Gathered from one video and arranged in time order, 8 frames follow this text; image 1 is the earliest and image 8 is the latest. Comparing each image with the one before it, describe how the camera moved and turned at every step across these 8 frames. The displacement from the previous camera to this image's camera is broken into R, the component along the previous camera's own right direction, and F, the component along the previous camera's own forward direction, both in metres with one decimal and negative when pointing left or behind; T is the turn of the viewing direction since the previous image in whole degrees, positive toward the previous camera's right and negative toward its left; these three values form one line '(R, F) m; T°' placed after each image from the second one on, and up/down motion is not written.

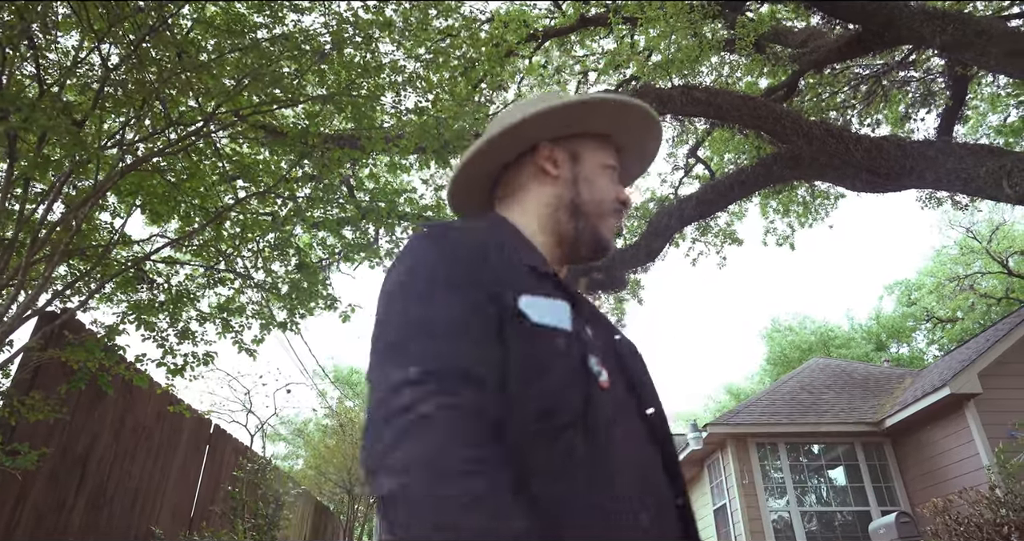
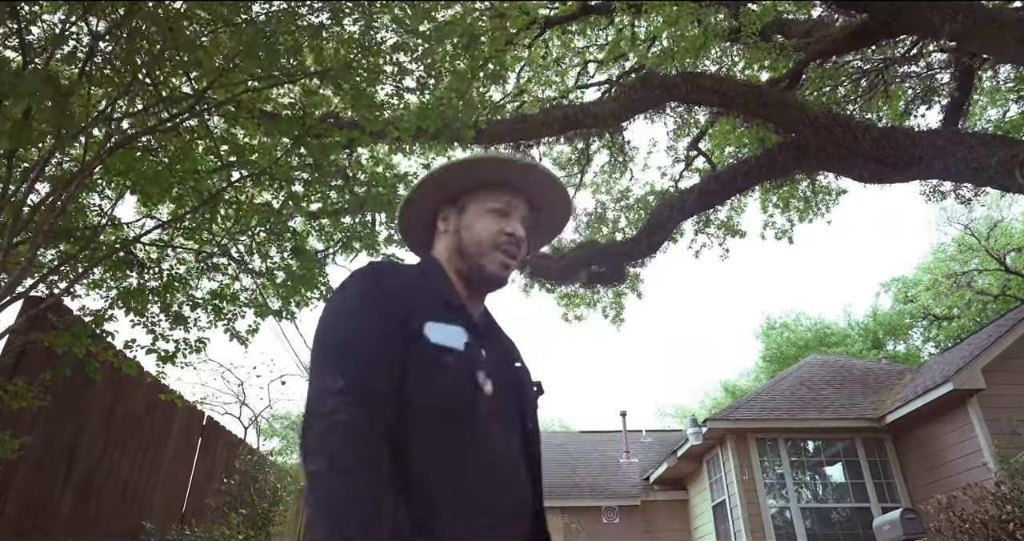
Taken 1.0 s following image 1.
(0.0, +0.1) m; 0°
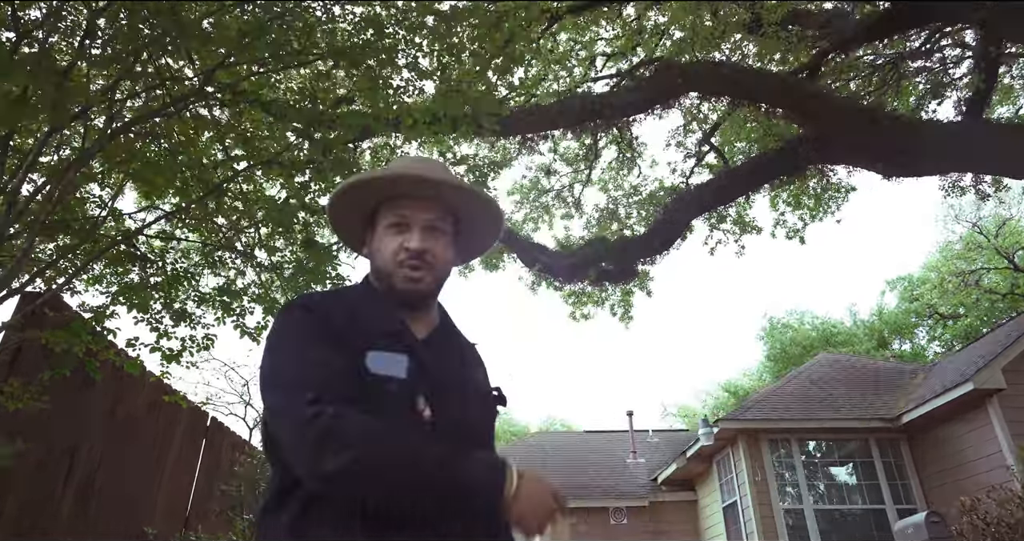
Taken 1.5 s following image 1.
(-0.1, +0.1) m; 0°
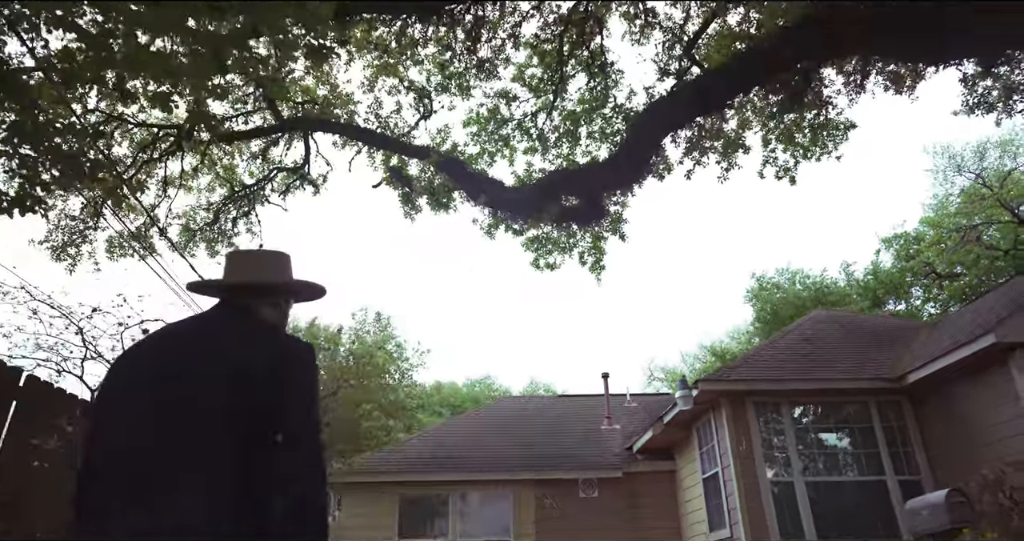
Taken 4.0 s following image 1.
(+0.4, +1.0) m; +1°
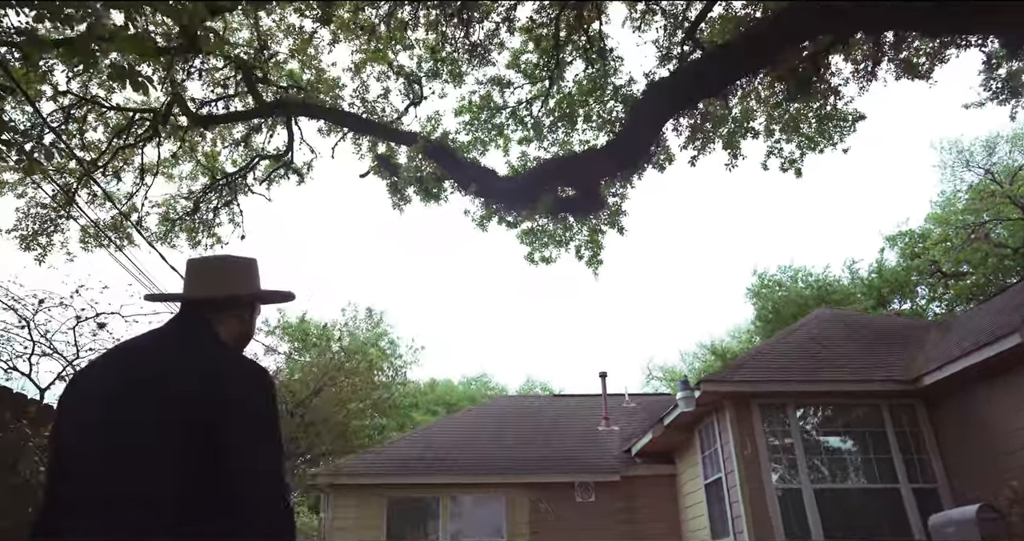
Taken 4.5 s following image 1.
(+0.1, +0.3) m; 0°
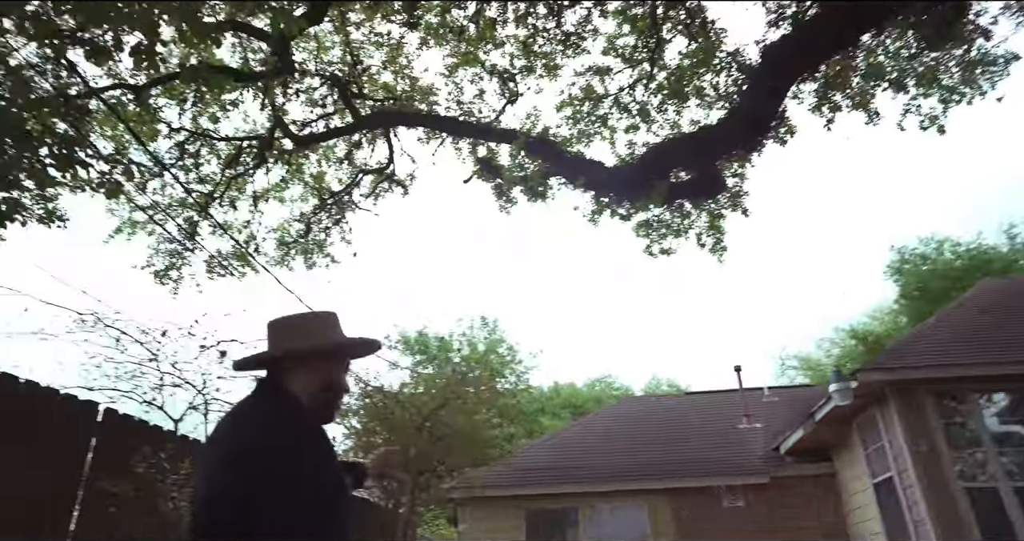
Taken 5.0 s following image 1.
(0.0, +0.3) m; -9°
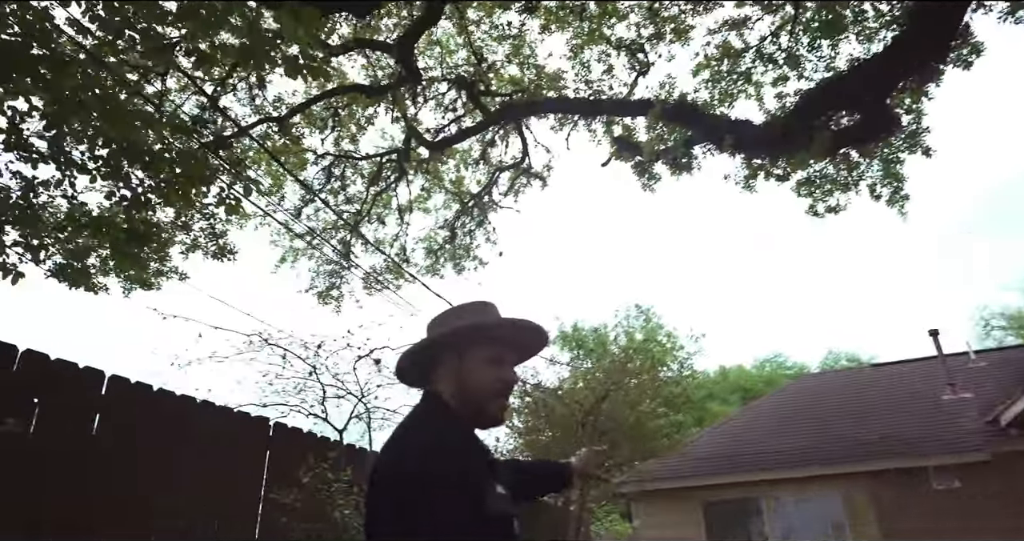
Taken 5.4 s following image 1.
(0.0, +0.2) m; -12°
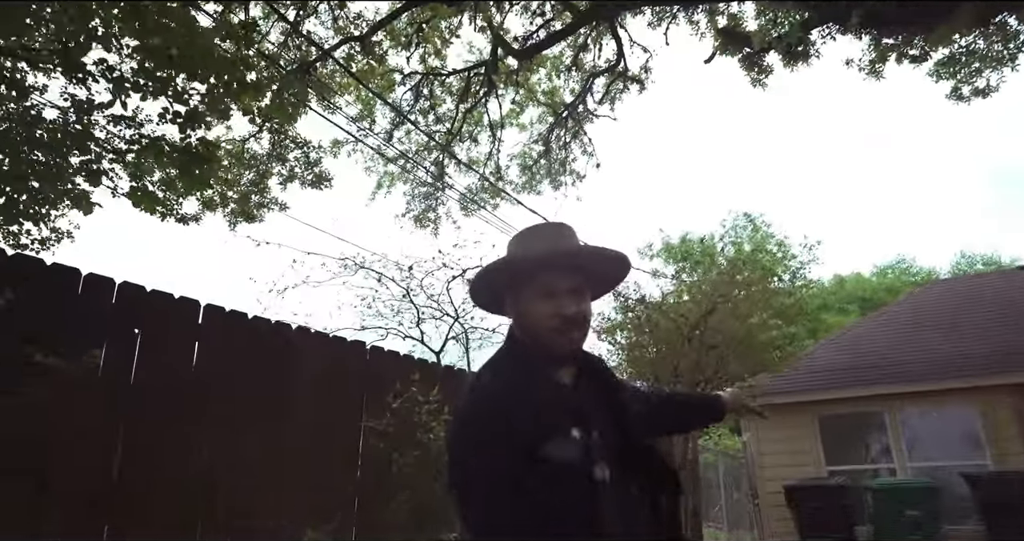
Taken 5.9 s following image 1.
(0.0, +0.2) m; -8°
